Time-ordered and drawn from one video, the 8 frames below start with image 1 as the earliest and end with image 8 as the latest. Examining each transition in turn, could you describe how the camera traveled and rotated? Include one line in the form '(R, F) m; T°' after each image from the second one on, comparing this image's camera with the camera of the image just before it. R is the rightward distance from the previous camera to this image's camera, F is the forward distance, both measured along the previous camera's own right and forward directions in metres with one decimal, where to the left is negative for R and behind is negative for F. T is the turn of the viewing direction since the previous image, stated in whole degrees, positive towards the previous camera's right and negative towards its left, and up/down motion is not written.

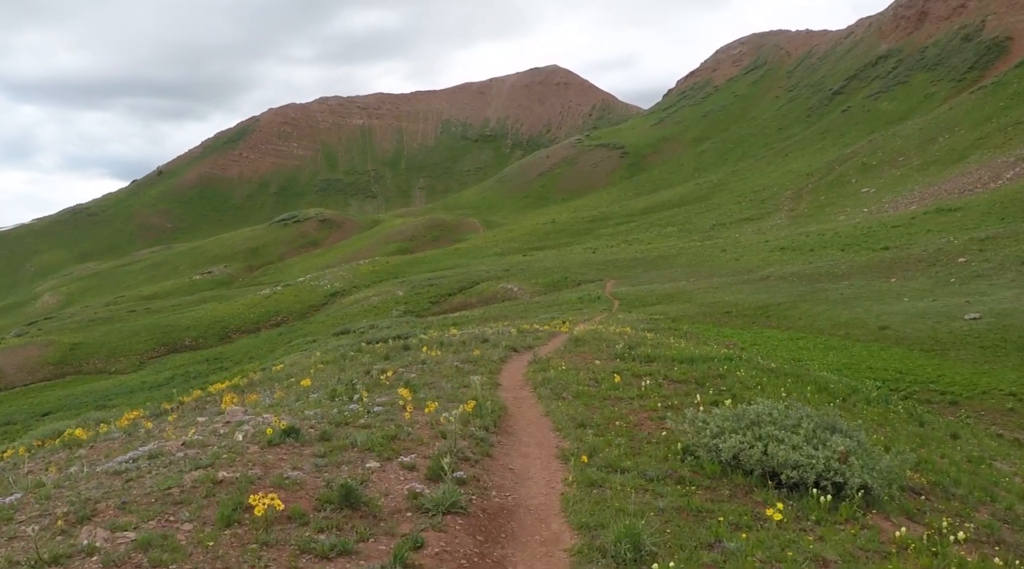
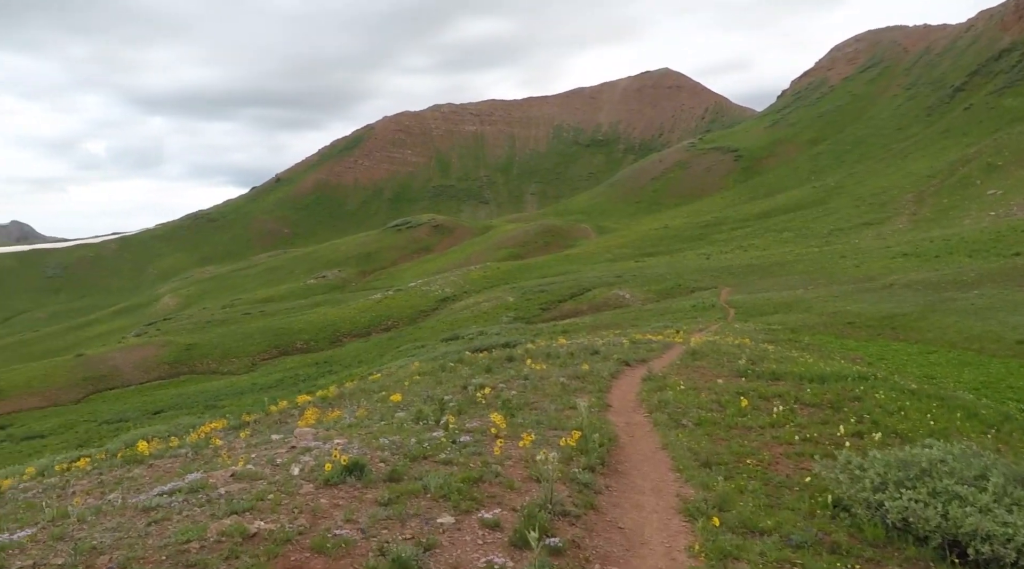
(-0.1, +1.3) m; -8°
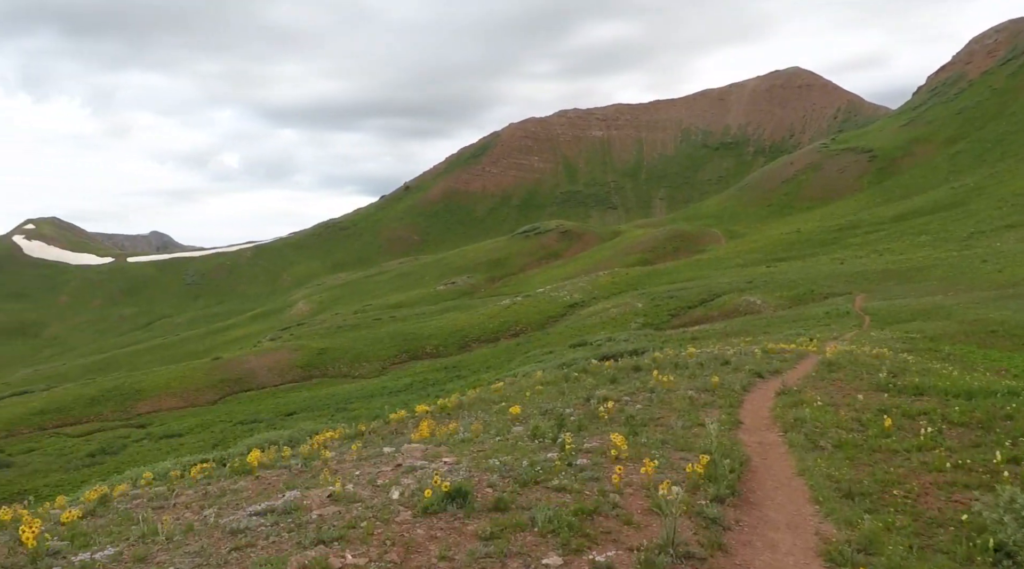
(-0.1, +0.5) m; -8°
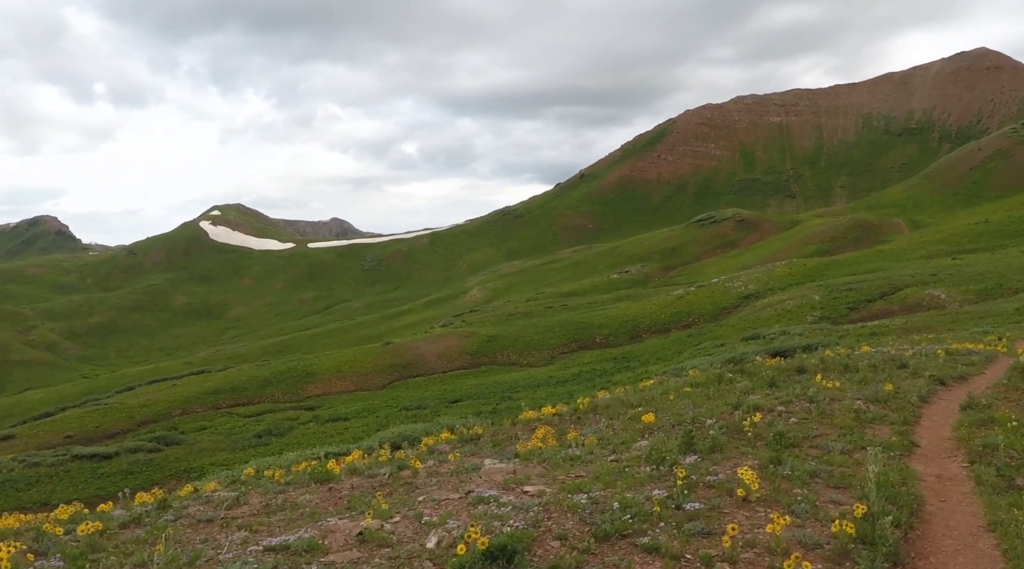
(-1.2, -2.5) m; -11°
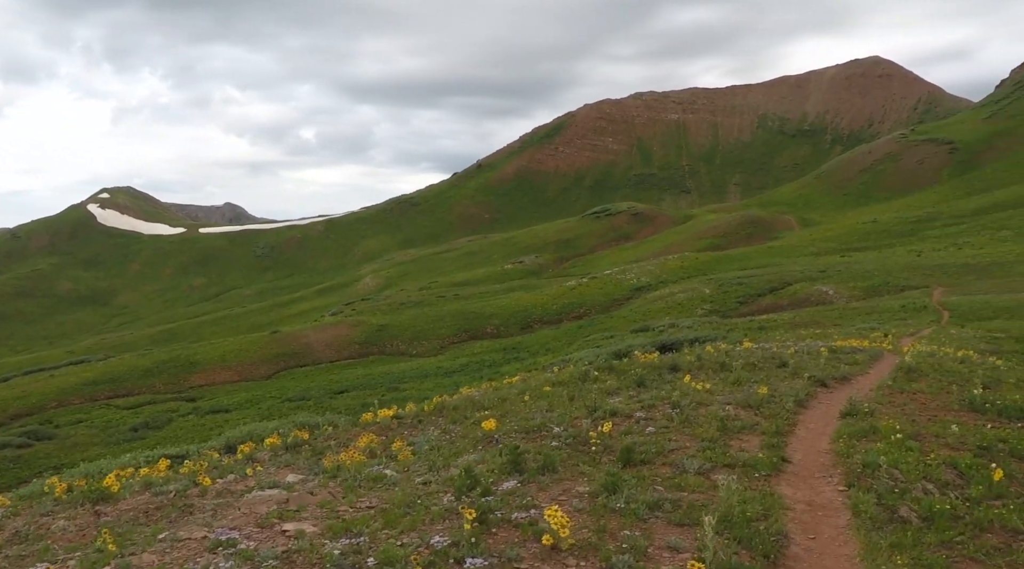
(+2.7, +4.2) m; +7°
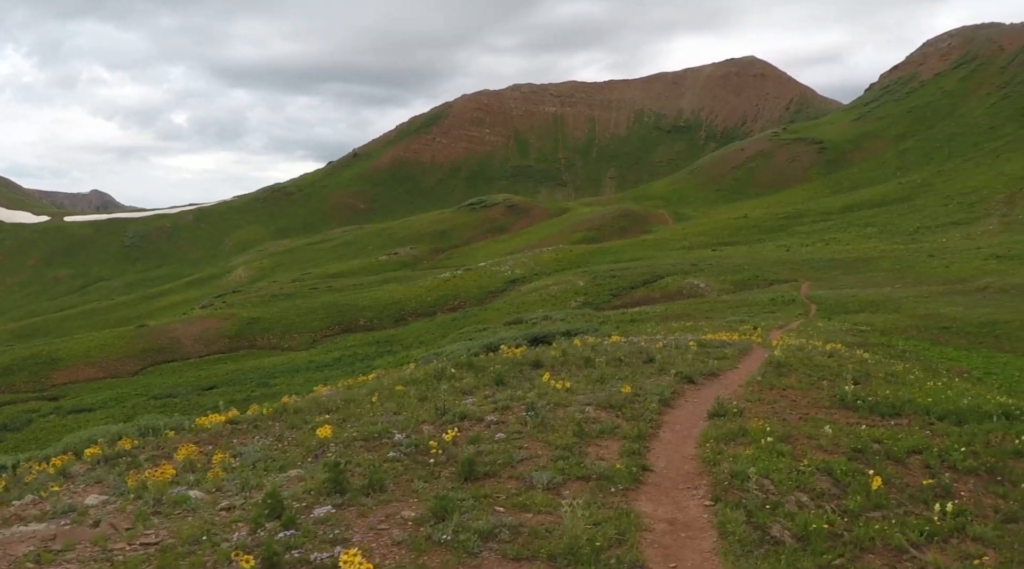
(+1.1, +2.1) m; +8°
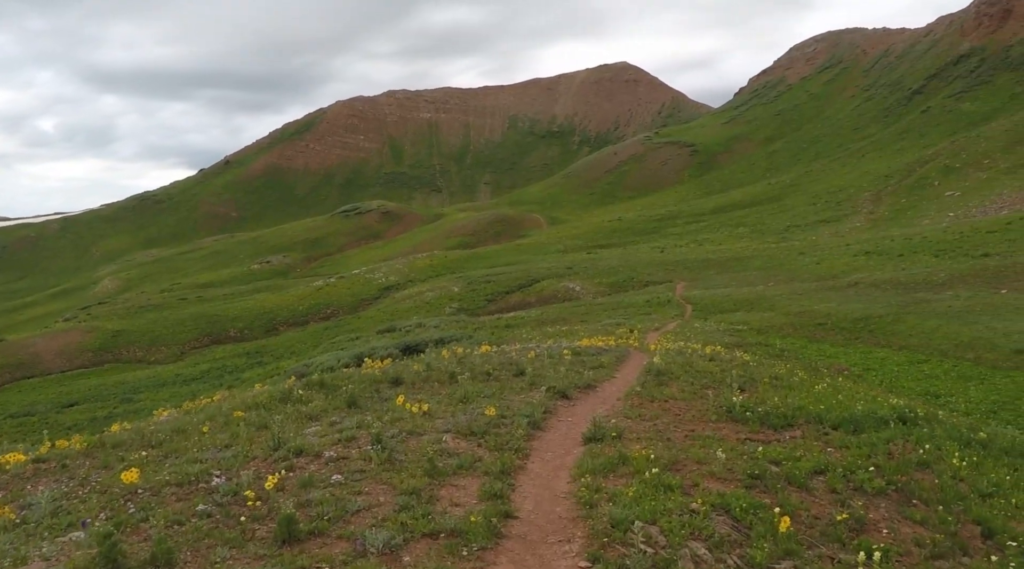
(+0.8, +2.1) m; +8°
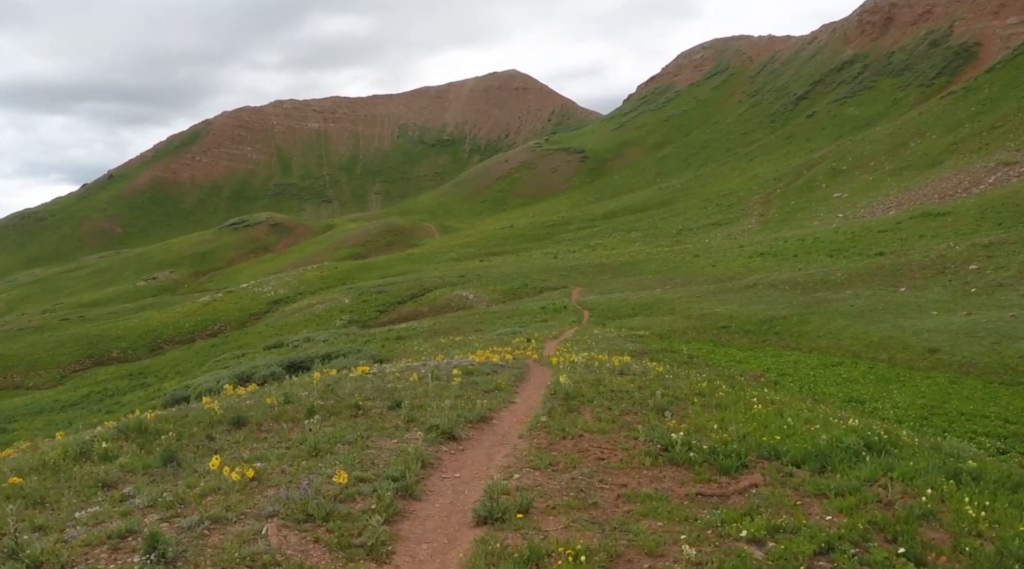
(+0.5, +3.5) m; +7°
